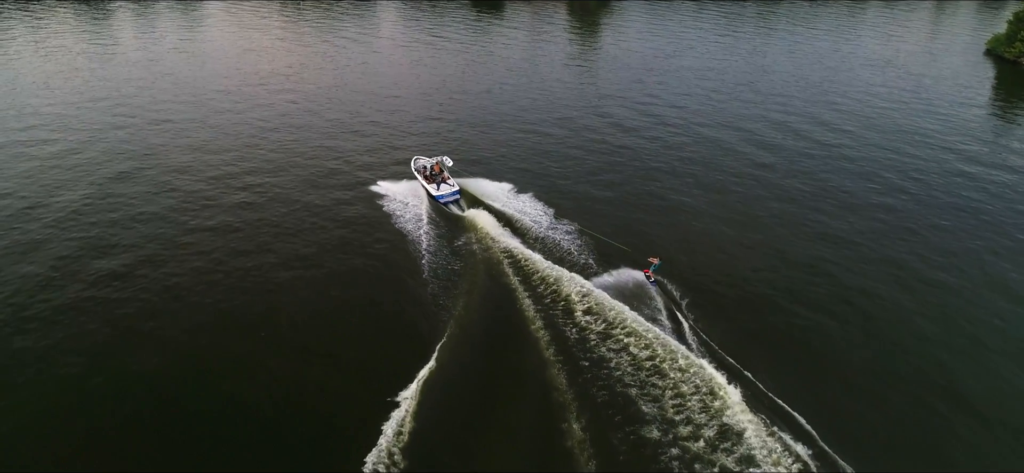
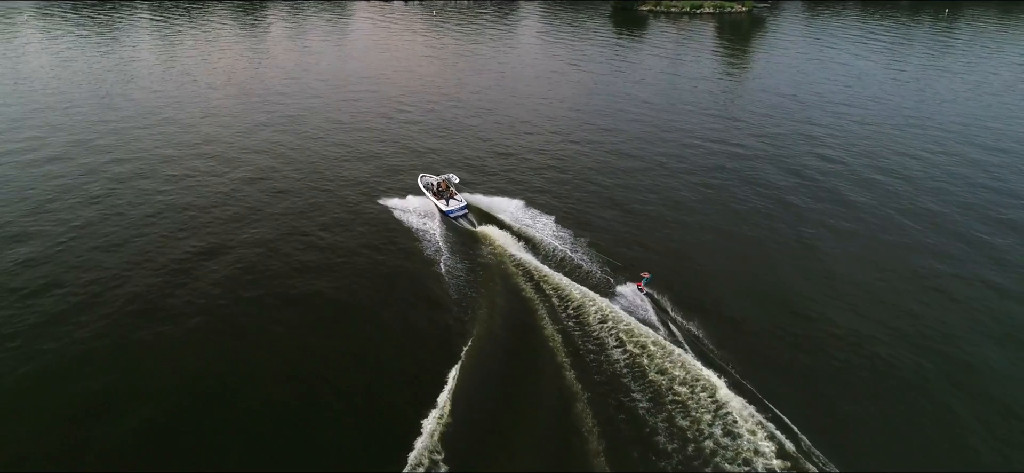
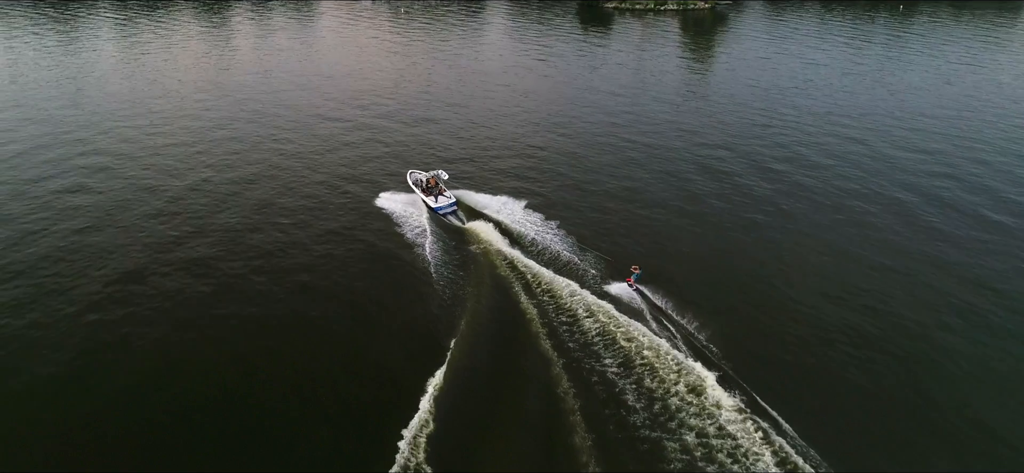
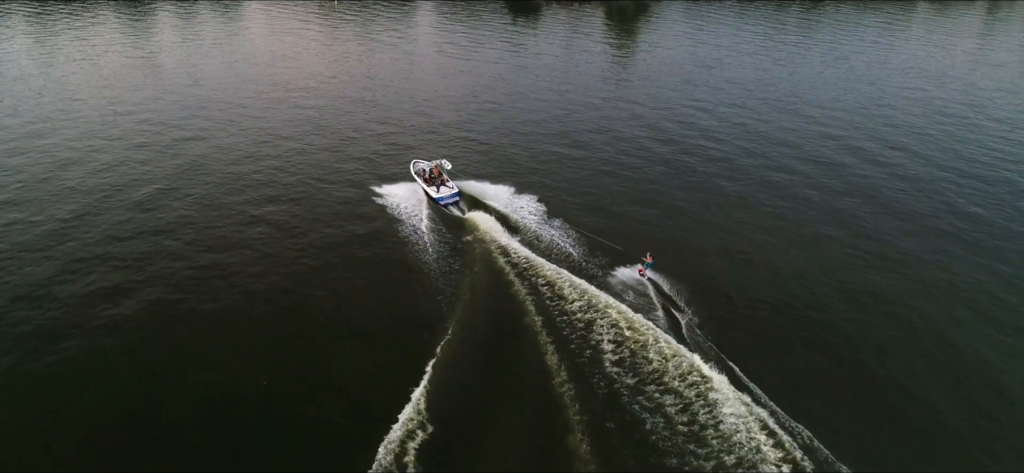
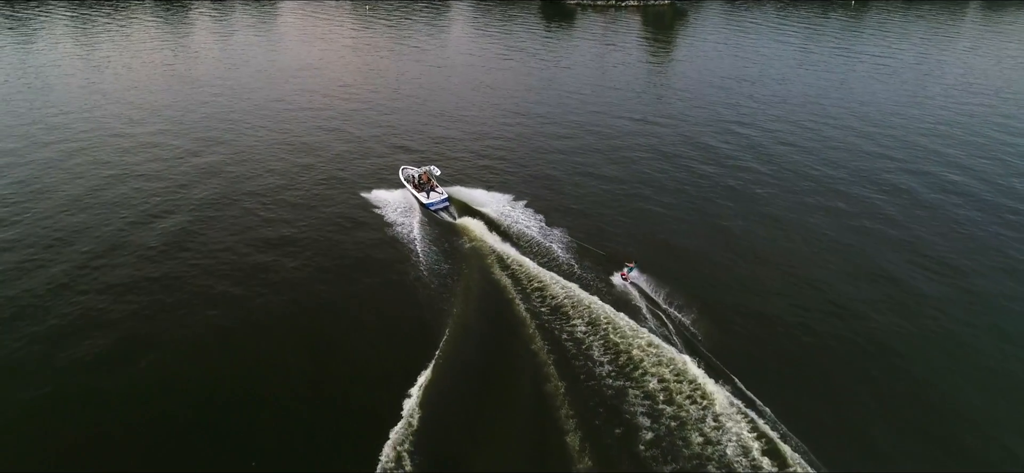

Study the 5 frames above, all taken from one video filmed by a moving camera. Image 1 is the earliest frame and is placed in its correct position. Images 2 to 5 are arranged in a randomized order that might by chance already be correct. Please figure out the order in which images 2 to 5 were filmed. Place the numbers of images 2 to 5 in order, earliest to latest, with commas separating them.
4, 5, 3, 2
